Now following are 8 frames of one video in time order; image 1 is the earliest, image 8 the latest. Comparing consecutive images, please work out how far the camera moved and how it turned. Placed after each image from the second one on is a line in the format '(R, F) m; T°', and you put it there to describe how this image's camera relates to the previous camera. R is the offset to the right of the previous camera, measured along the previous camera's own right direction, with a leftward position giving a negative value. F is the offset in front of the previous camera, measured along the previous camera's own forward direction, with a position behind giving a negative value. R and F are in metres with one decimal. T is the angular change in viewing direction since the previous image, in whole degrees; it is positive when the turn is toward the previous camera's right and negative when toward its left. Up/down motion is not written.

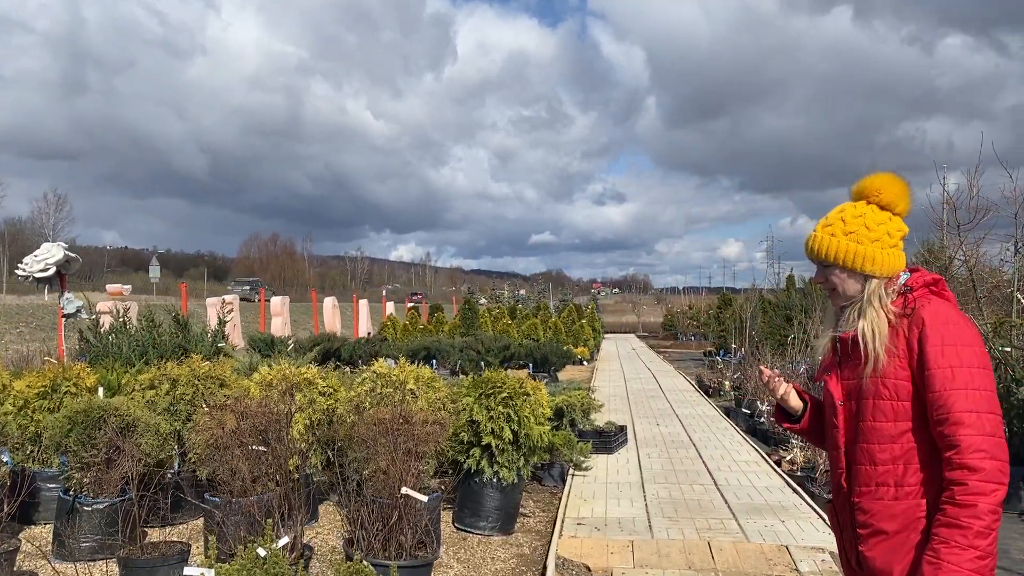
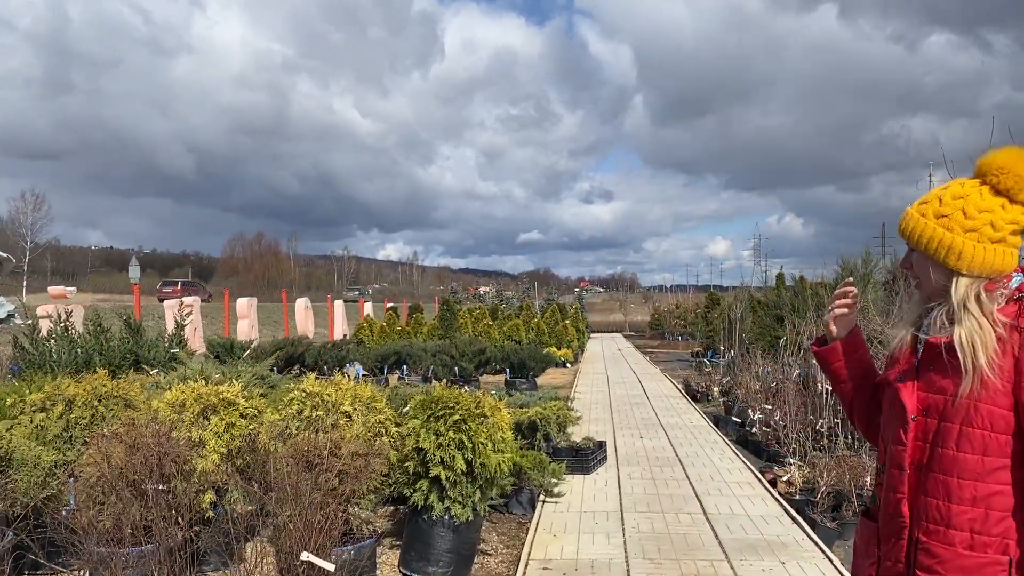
(+0.2, +0.8) m; +1°
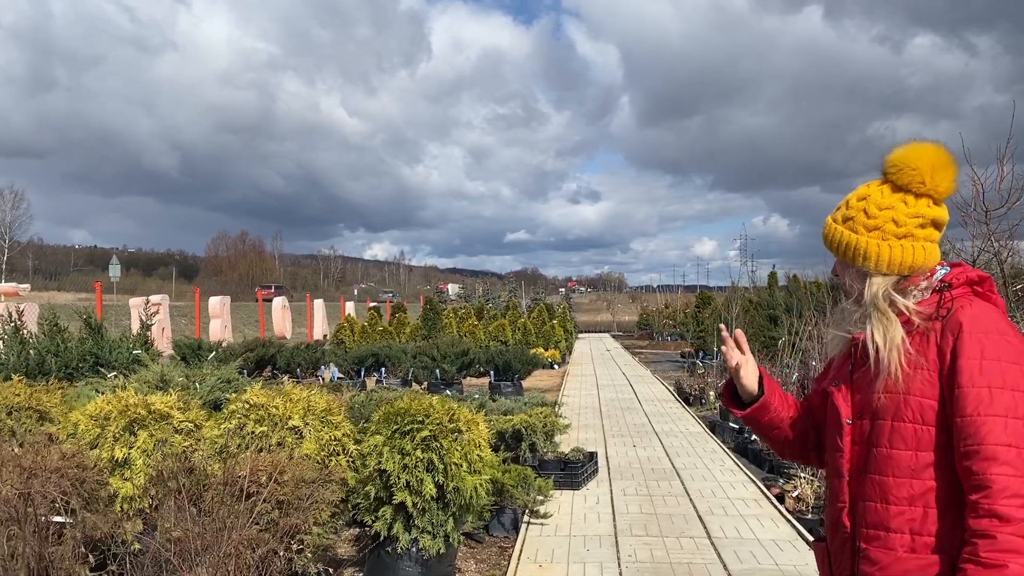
(0.0, +0.6) m; +1°
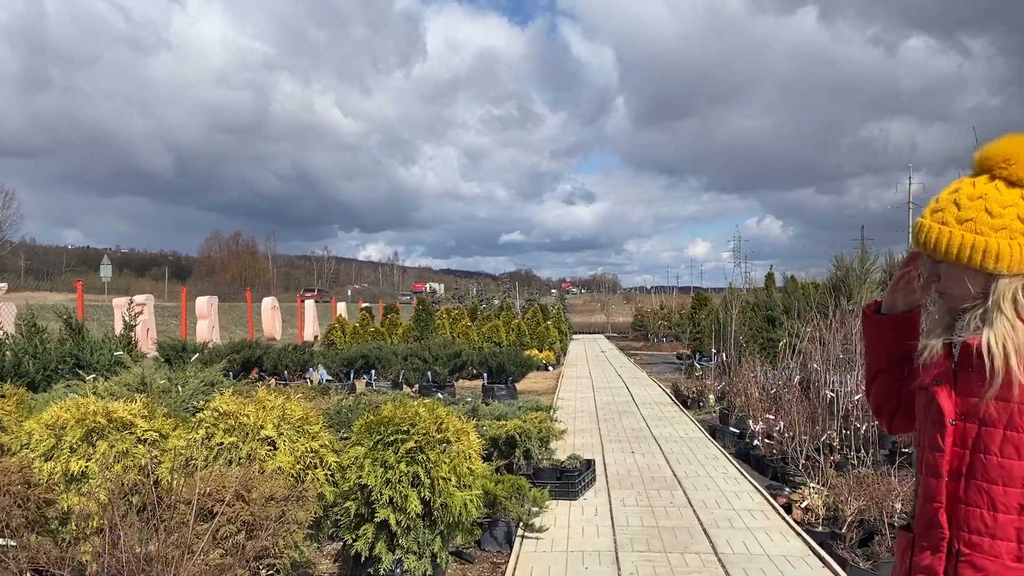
(0.0, +0.3) m; 0°
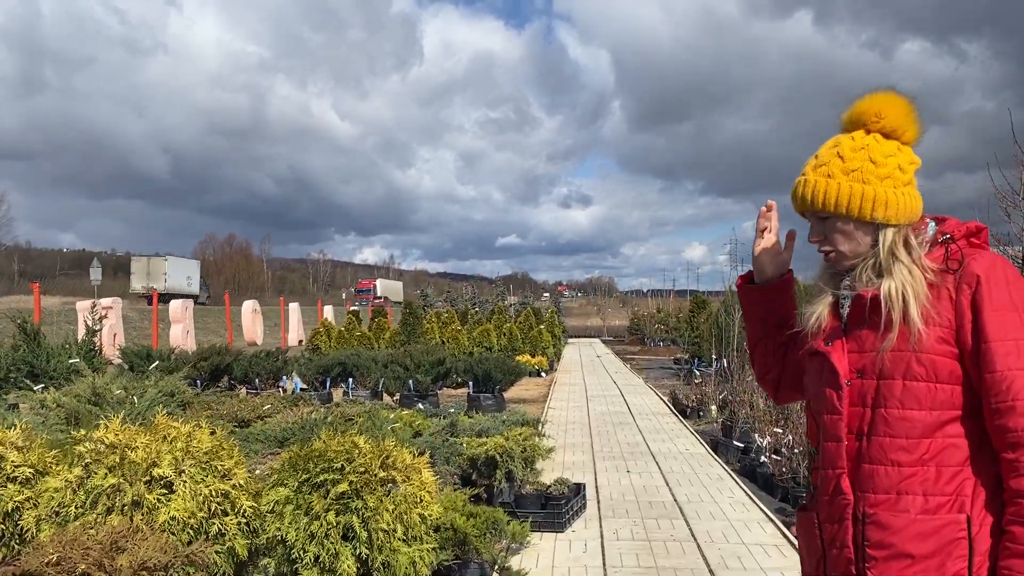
(+0.1, +0.7) m; 0°
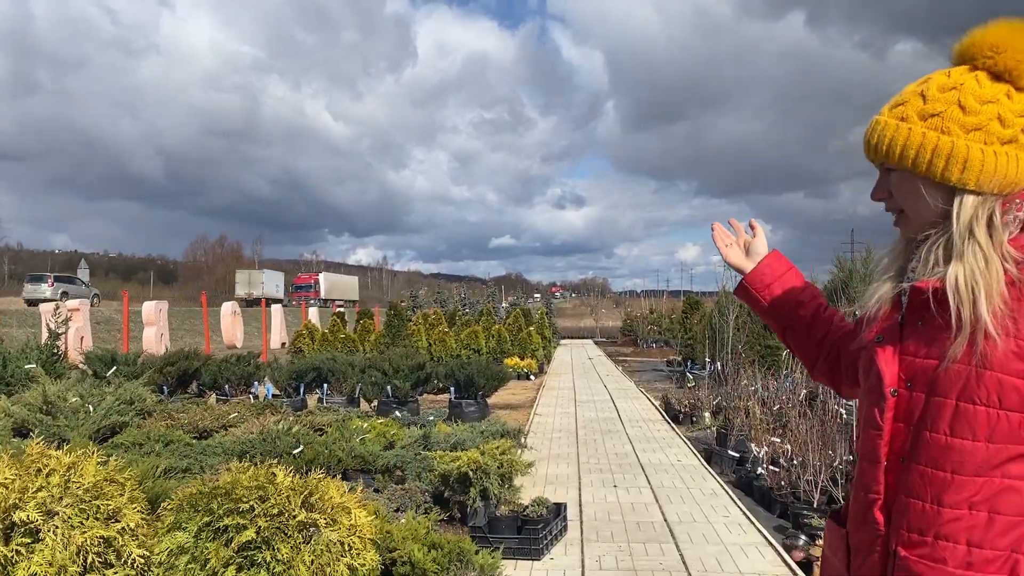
(+0.2, +0.5) m; +1°
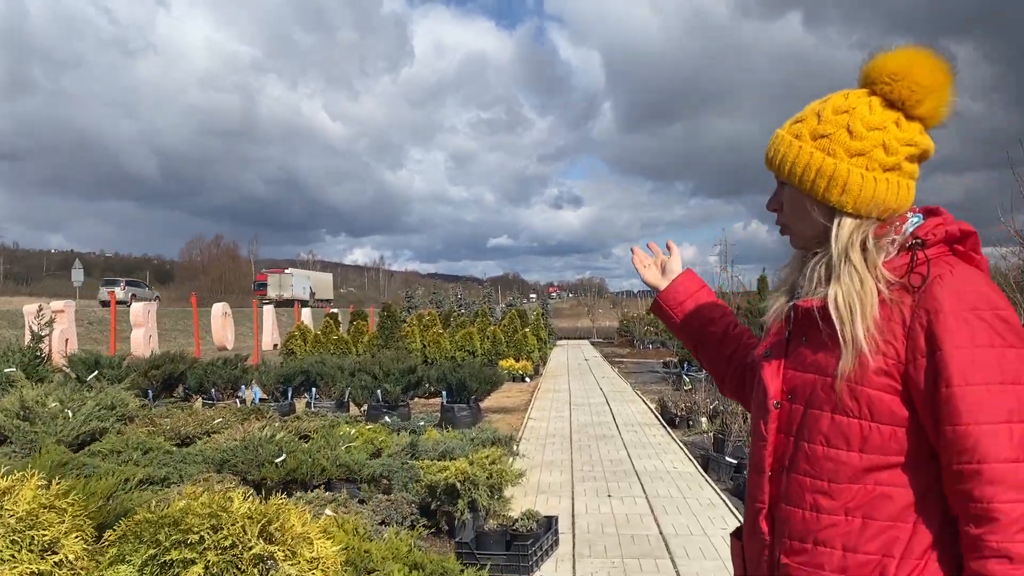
(+0.1, +0.2) m; 0°
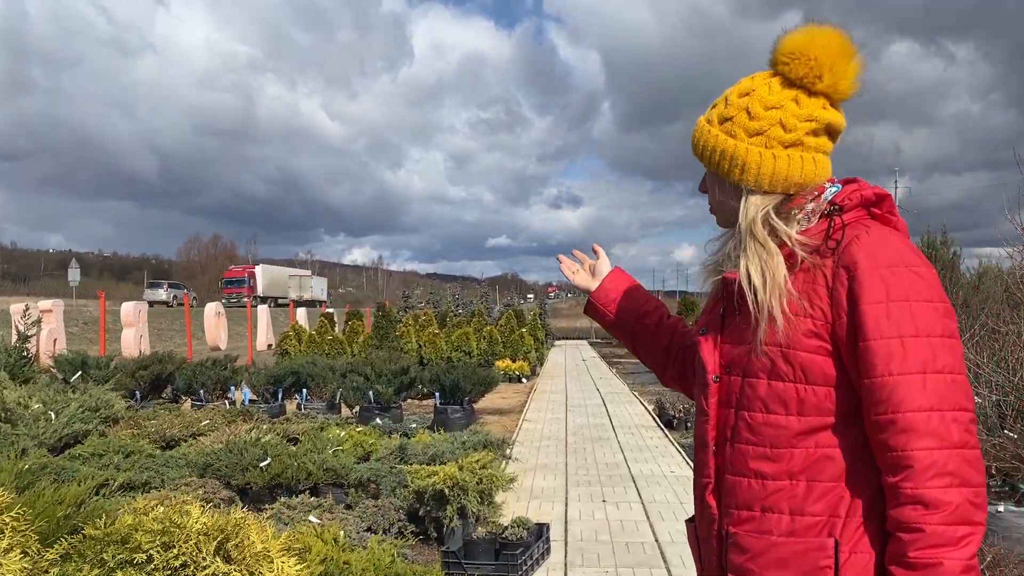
(+0.1, +0.2) m; 0°
